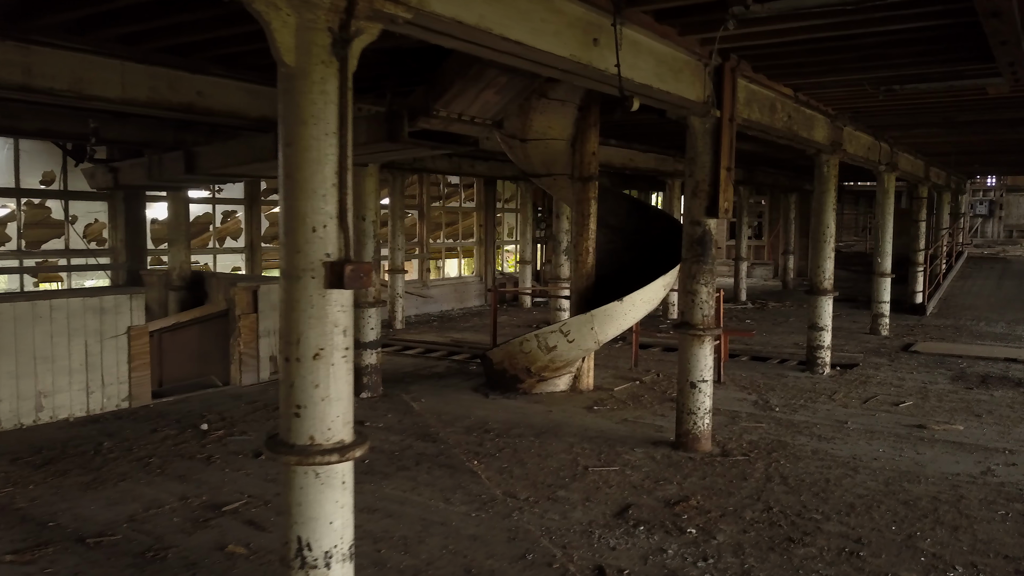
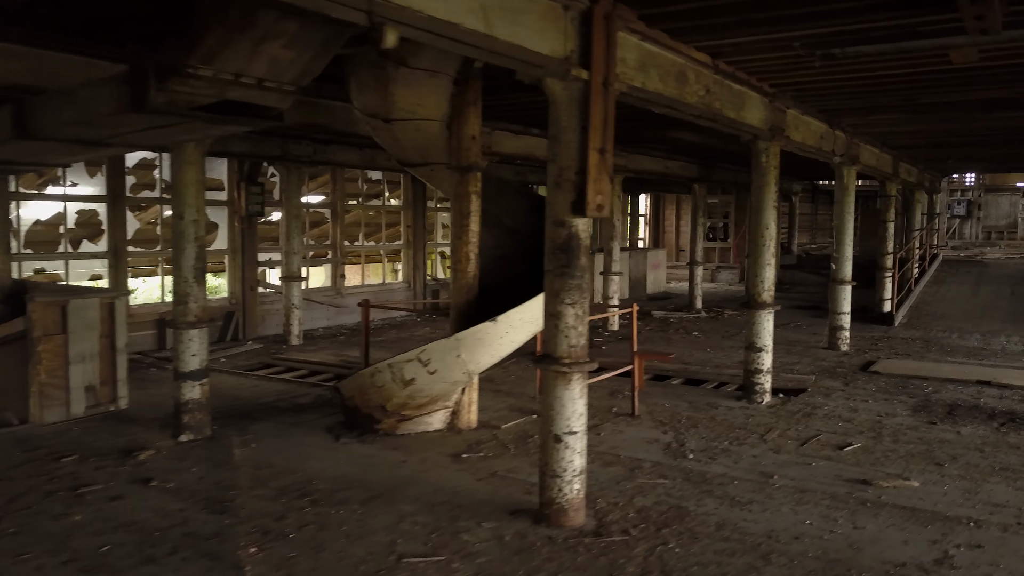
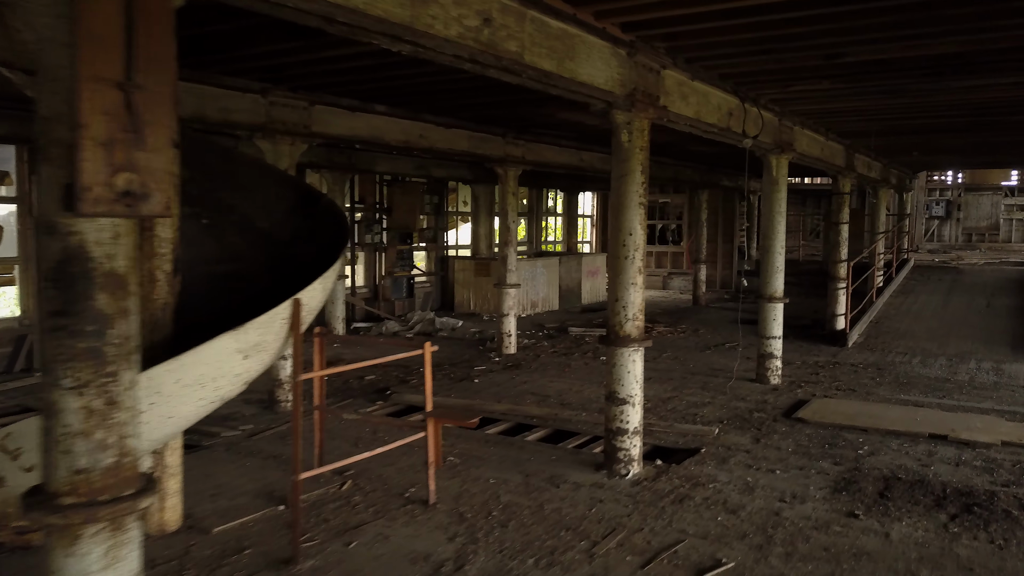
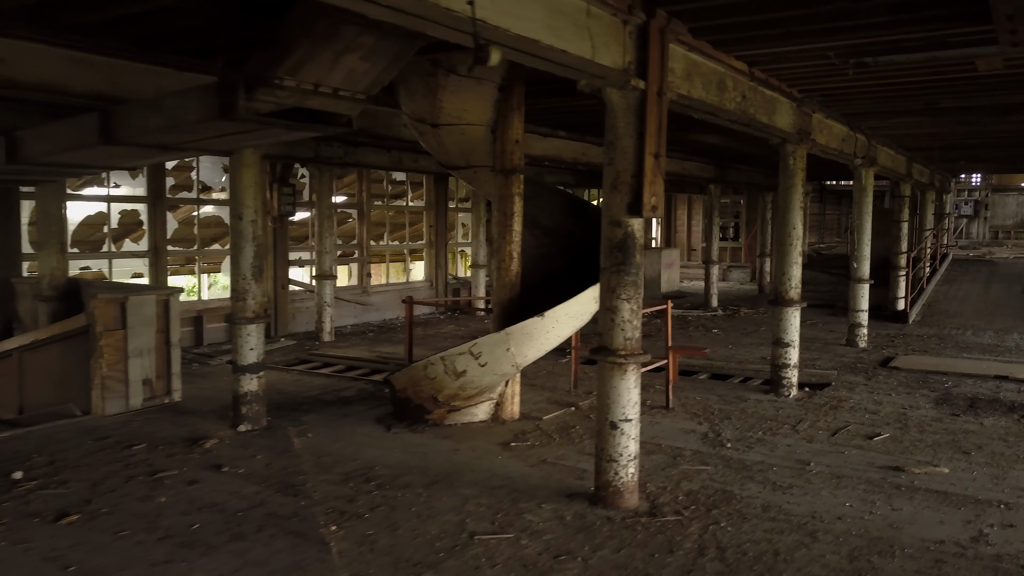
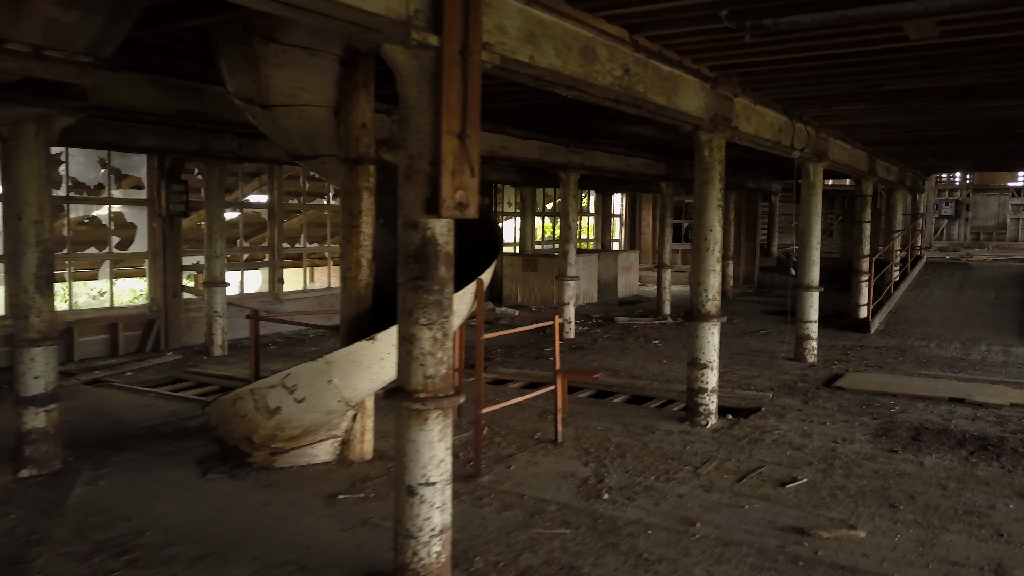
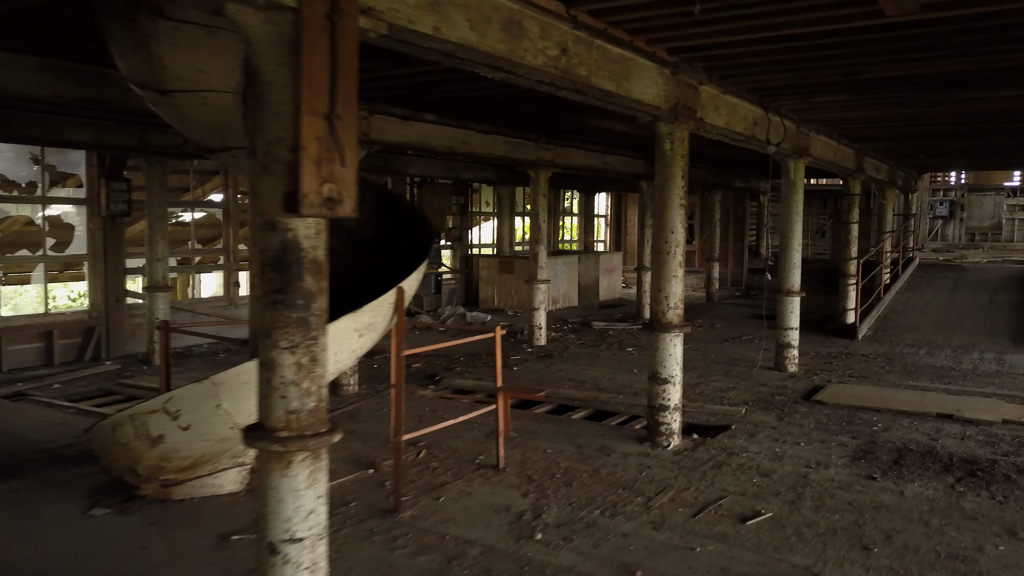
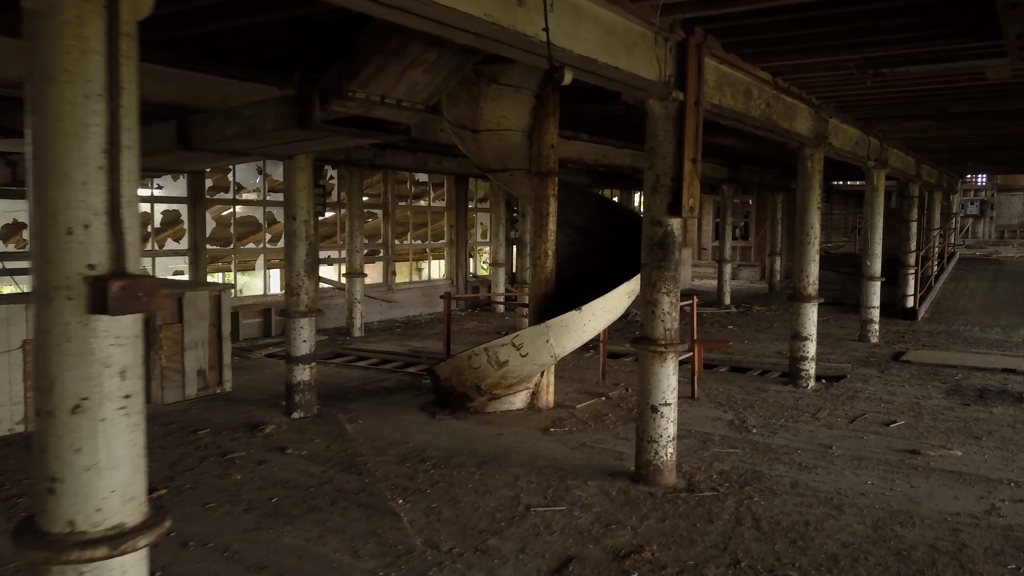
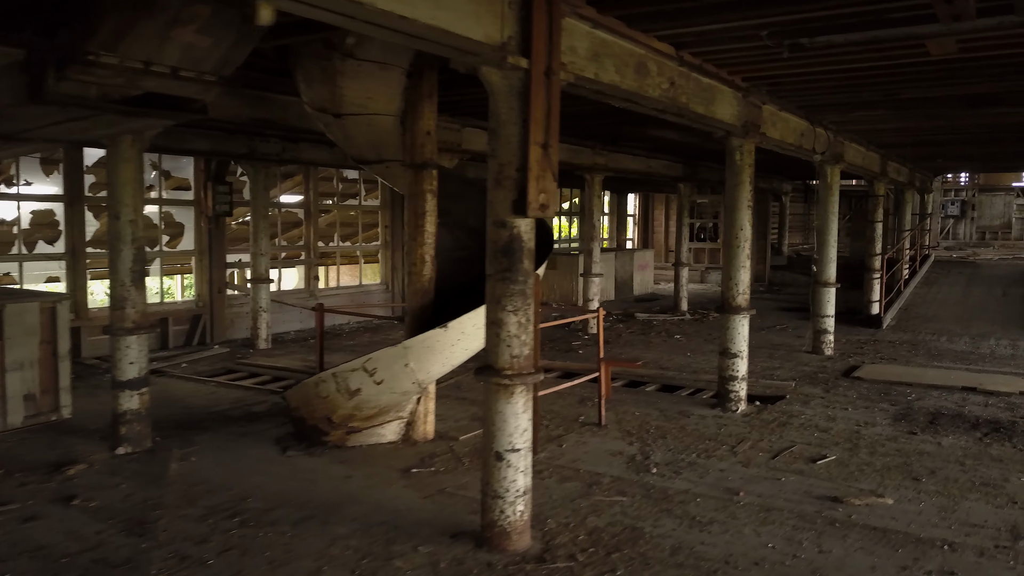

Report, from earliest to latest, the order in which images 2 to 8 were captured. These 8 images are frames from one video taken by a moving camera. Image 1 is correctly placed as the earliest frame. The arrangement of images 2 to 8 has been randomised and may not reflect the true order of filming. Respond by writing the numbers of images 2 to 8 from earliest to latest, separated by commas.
7, 4, 2, 8, 5, 6, 3
